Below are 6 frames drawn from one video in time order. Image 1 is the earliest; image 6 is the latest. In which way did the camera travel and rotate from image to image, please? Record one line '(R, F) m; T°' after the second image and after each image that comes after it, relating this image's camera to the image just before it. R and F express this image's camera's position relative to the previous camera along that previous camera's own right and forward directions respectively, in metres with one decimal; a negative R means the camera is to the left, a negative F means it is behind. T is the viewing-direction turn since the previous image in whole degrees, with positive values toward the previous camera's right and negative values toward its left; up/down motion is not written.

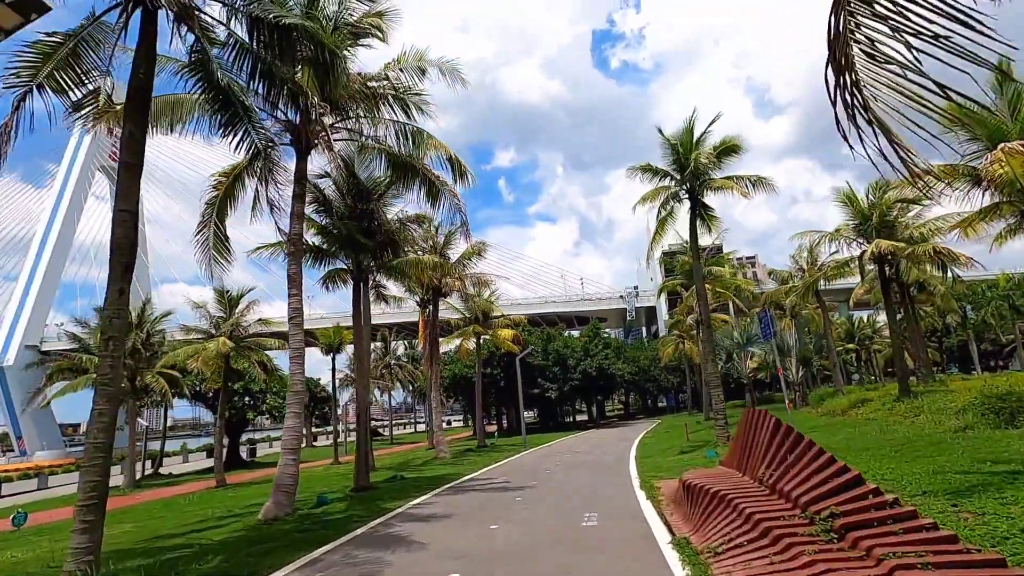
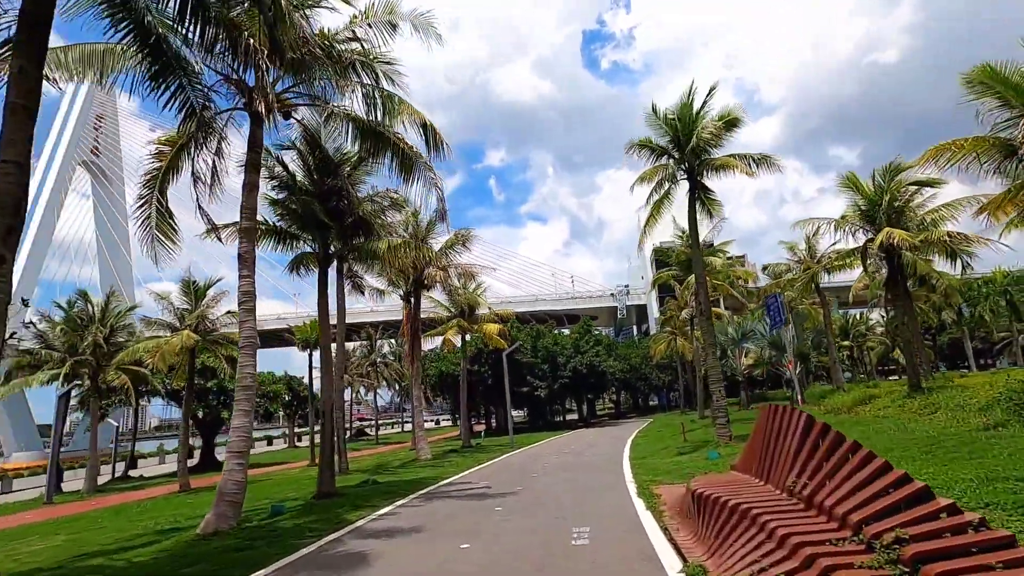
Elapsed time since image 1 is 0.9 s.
(+0.2, +1.7) m; +1°
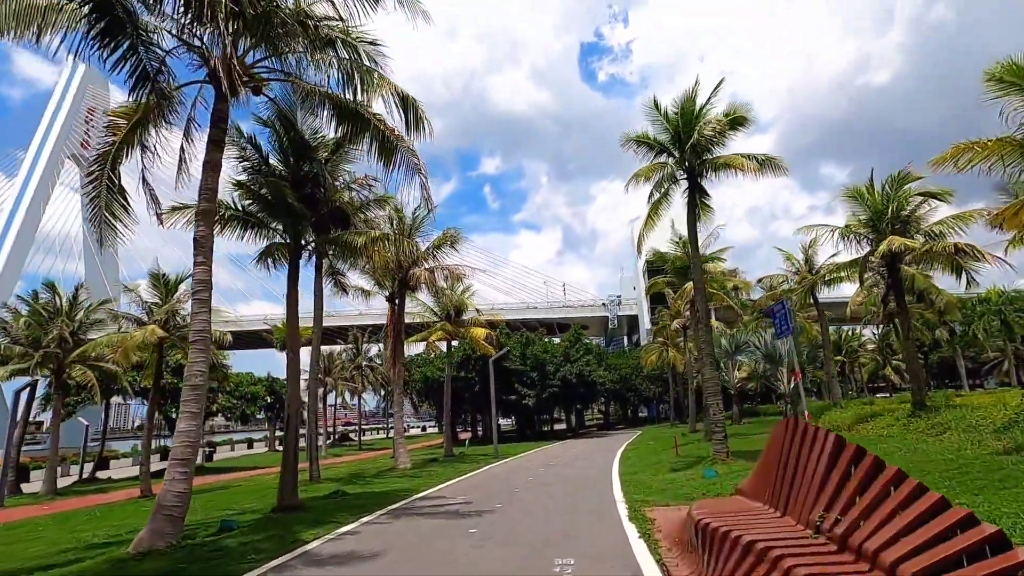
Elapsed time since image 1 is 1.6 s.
(+0.1, +1.2) m; +1°
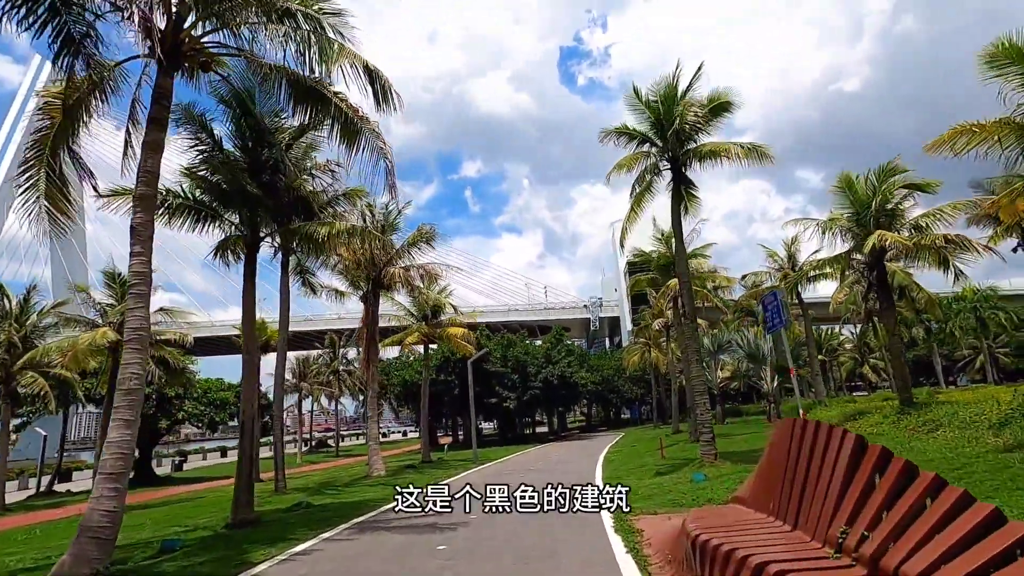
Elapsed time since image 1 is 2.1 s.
(+0.1, +1.0) m; +2°
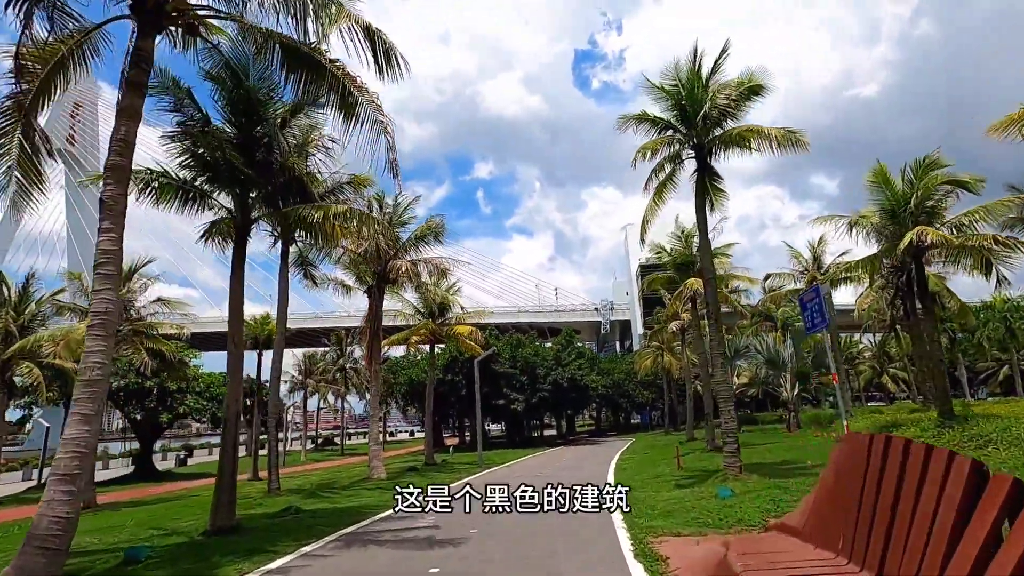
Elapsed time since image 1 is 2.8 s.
(0.0, +1.2) m; -1°
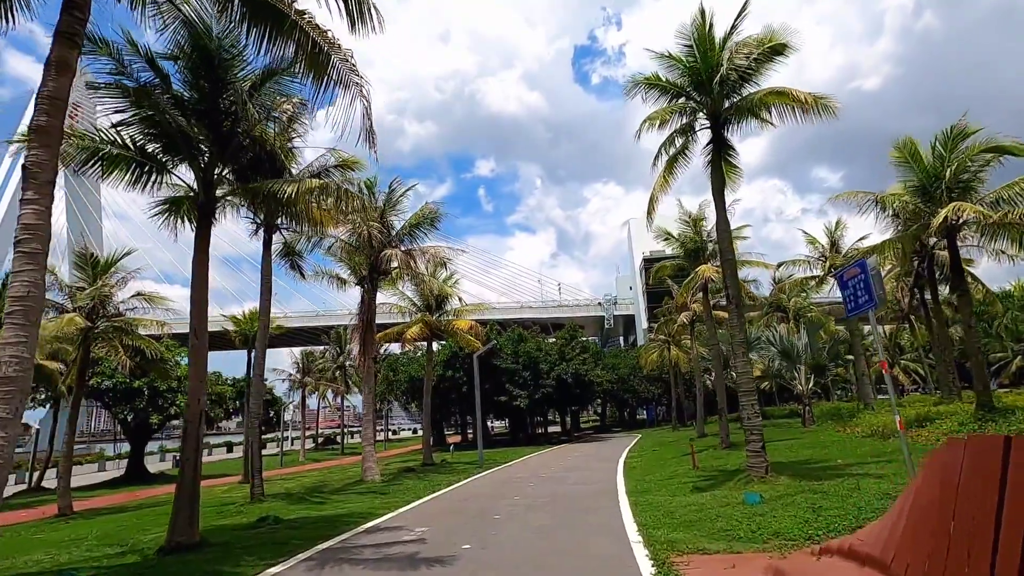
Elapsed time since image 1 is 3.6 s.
(+0.1, +1.5) m; 0°
